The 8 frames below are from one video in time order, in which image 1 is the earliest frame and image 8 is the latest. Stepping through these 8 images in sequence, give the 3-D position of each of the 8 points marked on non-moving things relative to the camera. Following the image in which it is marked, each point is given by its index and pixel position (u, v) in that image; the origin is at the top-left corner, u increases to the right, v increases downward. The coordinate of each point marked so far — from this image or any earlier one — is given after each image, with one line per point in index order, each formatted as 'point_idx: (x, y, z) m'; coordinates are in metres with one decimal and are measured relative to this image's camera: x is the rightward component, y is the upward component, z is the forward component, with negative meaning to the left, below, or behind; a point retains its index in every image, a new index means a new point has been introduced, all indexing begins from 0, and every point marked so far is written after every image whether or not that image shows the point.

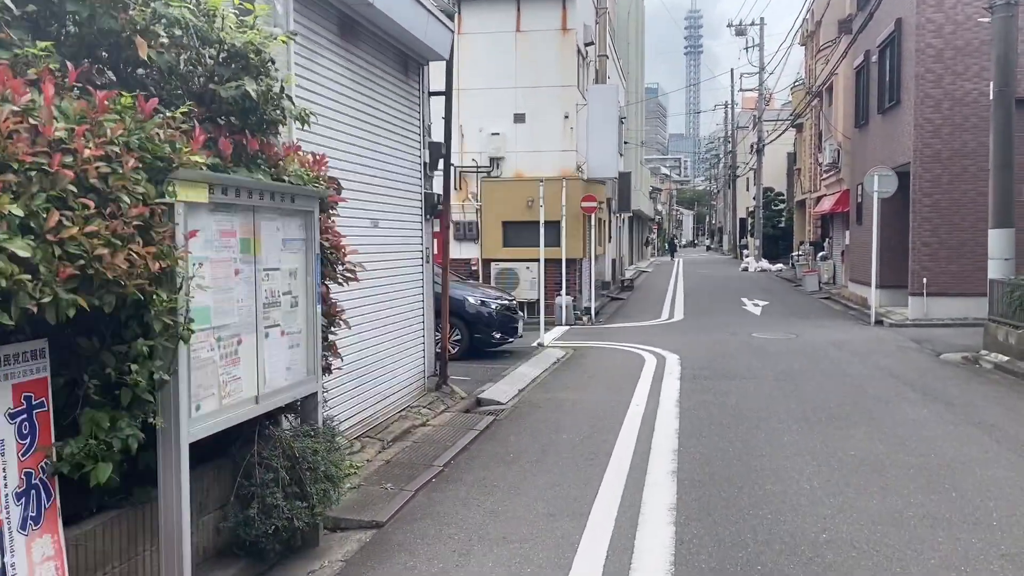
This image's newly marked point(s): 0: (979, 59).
0: (+8.8, +4.3, +16.4) m
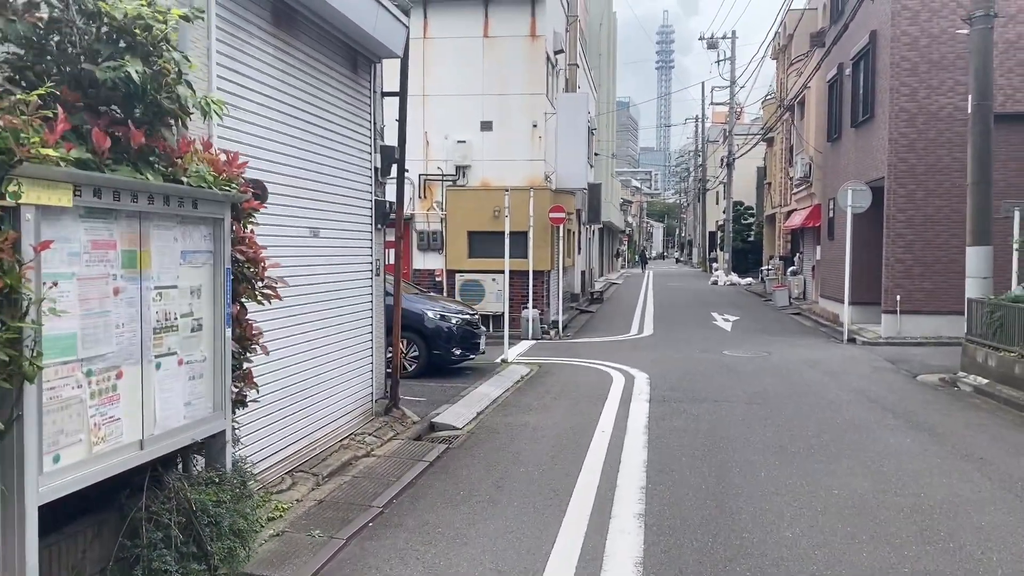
0: (+8.2, +4.0, +16.1) m
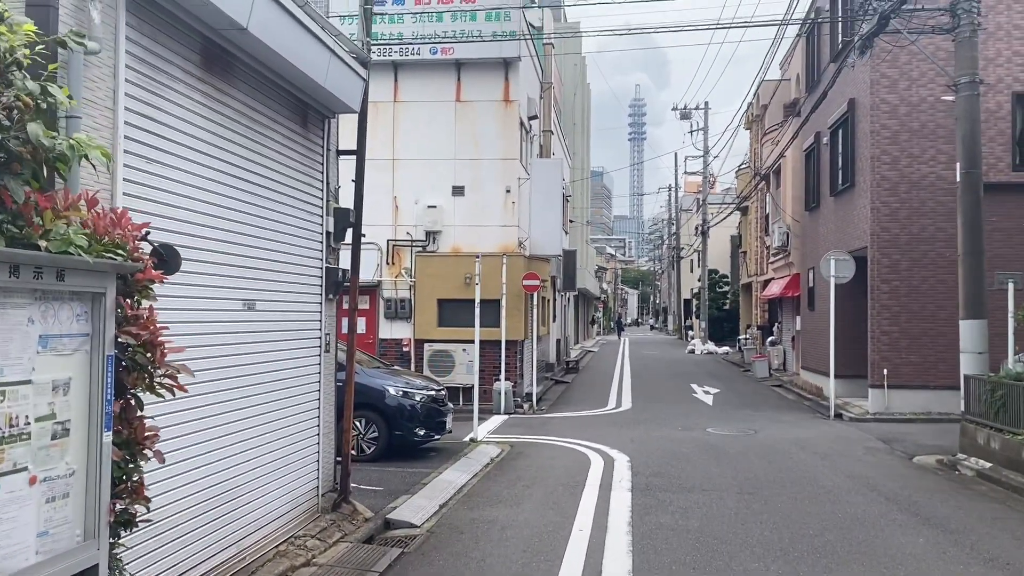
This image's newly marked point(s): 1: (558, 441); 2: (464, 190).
0: (+7.7, +2.7, +15.8) m
1: (+0.6, -2.1, +12.2) m
2: (-0.9, +1.9, +16.9) m
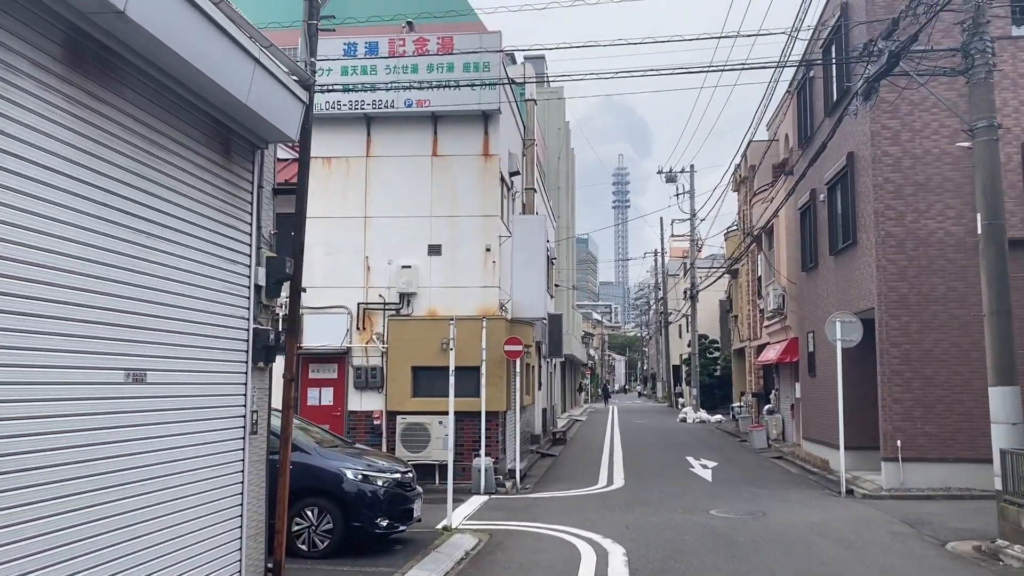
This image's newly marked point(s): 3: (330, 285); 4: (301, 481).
0: (+7.3, +1.6, +14.9) m
1: (+0.4, -3.0, +10.7) m
2: (-1.3, +0.7, +15.7) m
3: (-3.4, 0.0, +15.9) m
4: (-2.1, -2.0, +8.8) m
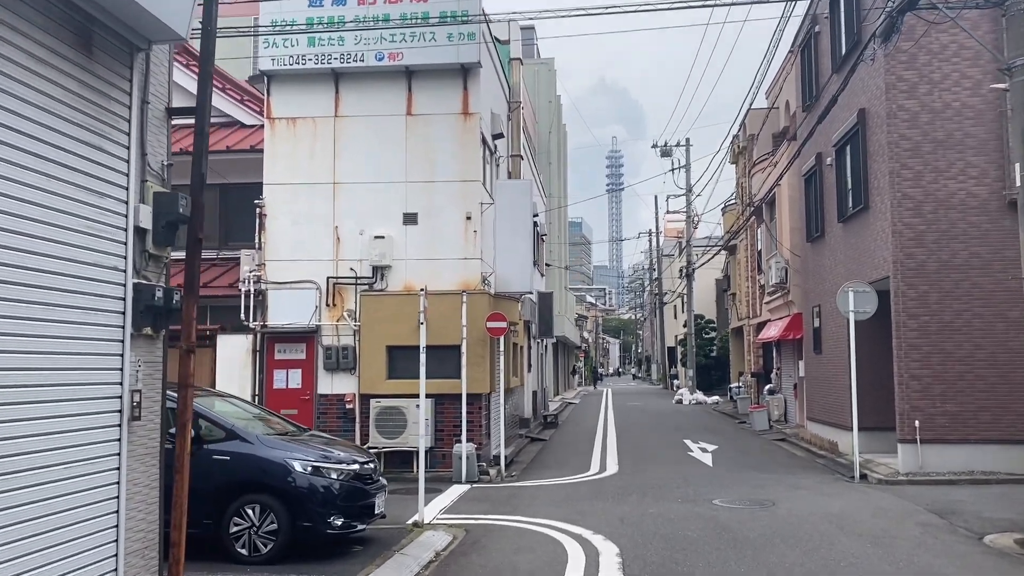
0: (+7.0, +2.1, +13.6) m
1: (+0.1, -2.6, +9.5) m
2: (-1.6, +1.2, +14.4) m
3: (-3.6, +0.5, +14.6) m
4: (-2.4, -1.6, +7.6) m
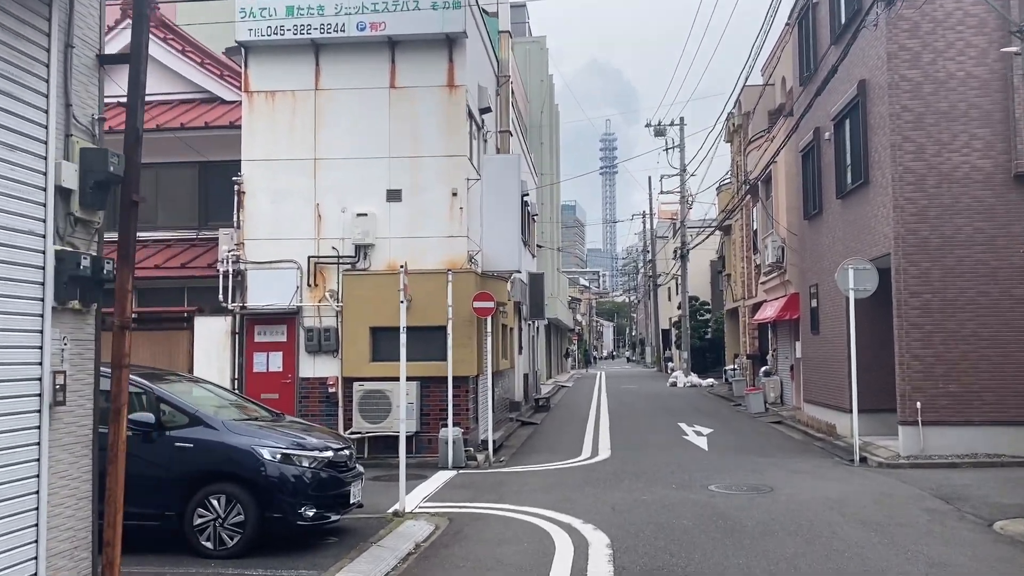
0: (+6.9, +2.5, +13.1) m
1: (0.0, -2.3, +9.1) m
2: (-1.8, +1.5, +13.9) m
3: (-3.8, +0.8, +14.1) m
4: (-2.5, -1.4, +7.1) m
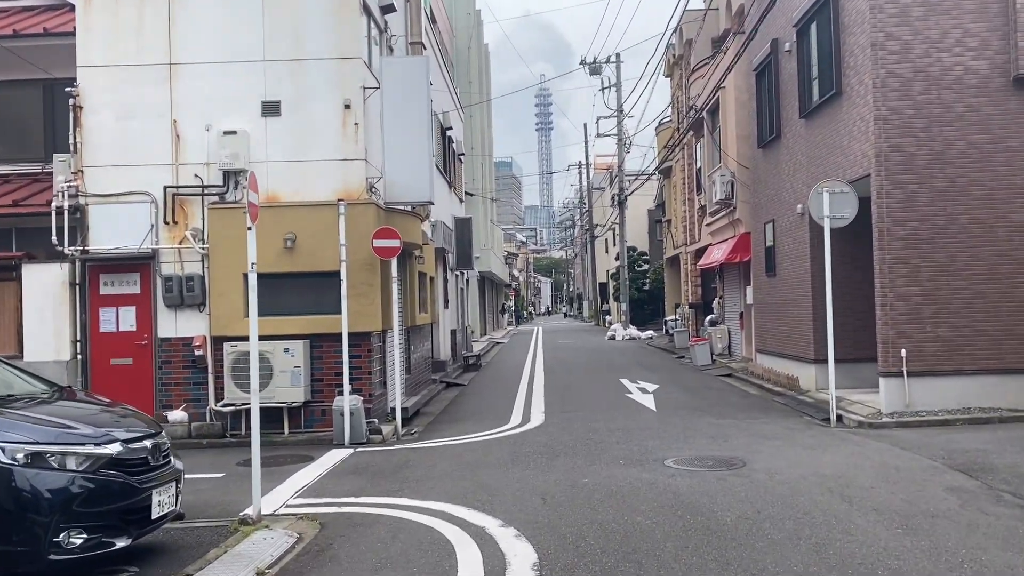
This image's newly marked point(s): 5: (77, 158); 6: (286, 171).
0: (+5.7, +3.4, +11.0) m
1: (-0.8, -1.7, +6.7) m
2: (-3.0, +2.3, +11.2) m
3: (-5.0, +1.6, +11.3) m
4: (-3.2, -0.9, +4.5) m
5: (-5.6, +1.7, +11.3) m
6: (-2.9, +1.5, +11.2) m
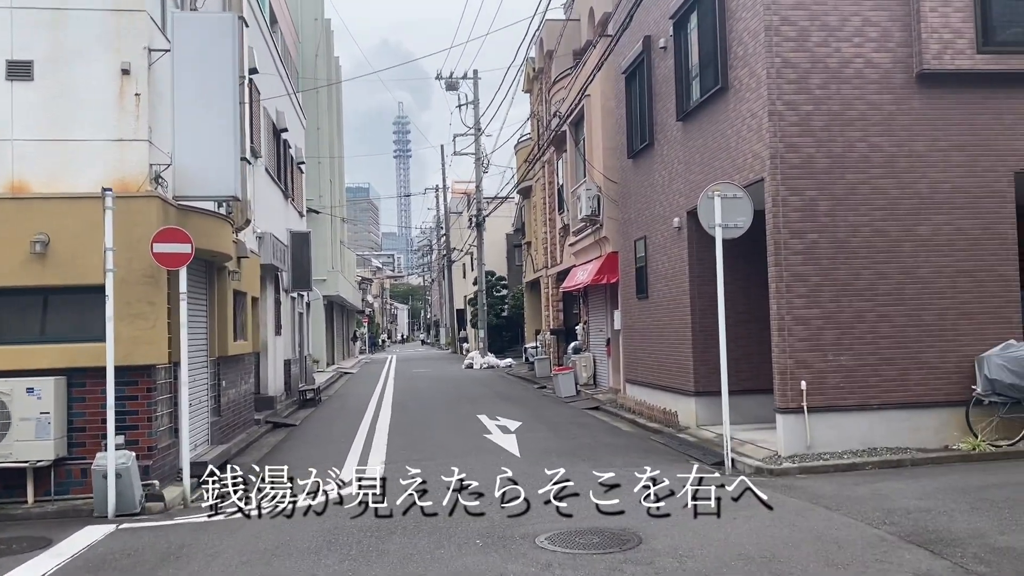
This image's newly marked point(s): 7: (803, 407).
0: (+3.9, +3.2, +9.7) m
1: (-1.8, -1.8, +4.3) m
2: (-4.7, +2.1, +8.5) m
3: (-6.7, +1.4, +8.2) m
4: (-3.8, -0.9, +1.8) m
5: (-7.3, +1.5, +8.1) m
6: (-4.6, +1.3, +8.5) m
7: (+3.1, -1.3, +9.4) m
